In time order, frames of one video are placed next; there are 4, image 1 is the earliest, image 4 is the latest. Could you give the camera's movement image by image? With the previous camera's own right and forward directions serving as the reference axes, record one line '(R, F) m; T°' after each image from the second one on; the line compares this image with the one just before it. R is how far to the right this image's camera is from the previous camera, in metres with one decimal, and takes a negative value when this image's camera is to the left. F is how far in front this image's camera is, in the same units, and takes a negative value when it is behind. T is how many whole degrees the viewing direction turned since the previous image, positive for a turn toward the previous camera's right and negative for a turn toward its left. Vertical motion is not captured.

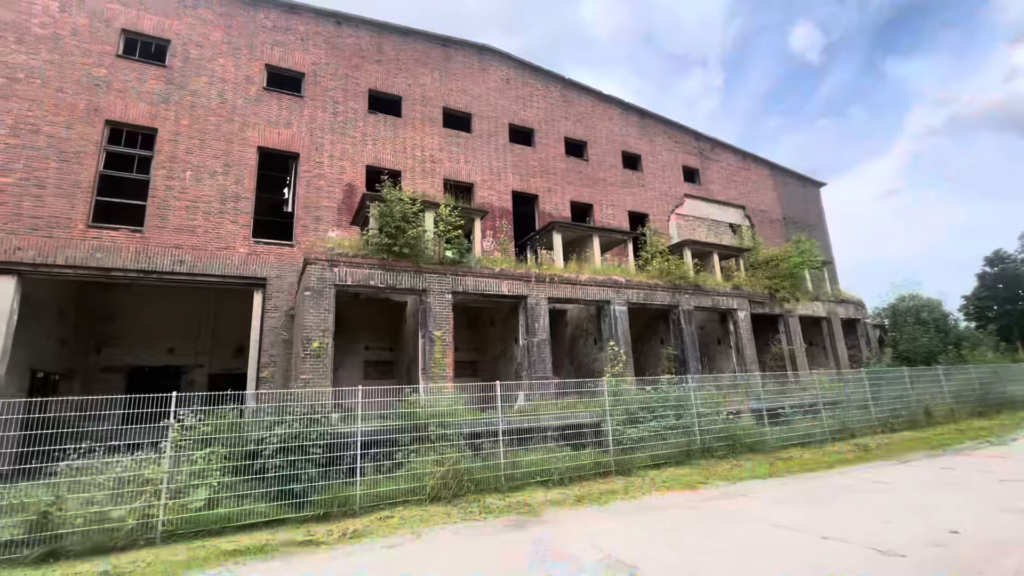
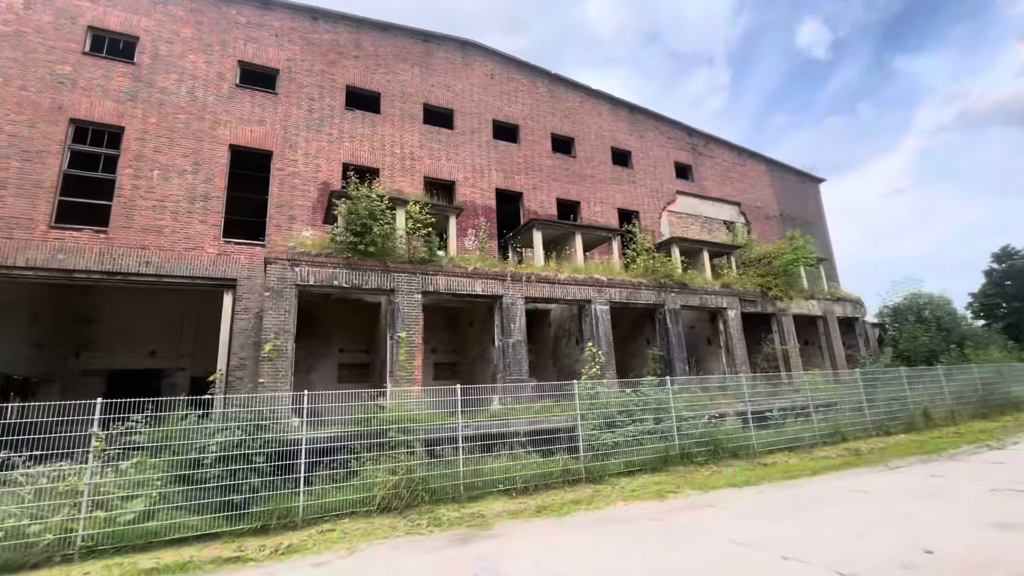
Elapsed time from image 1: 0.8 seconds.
(+0.9, +0.5) m; -1°
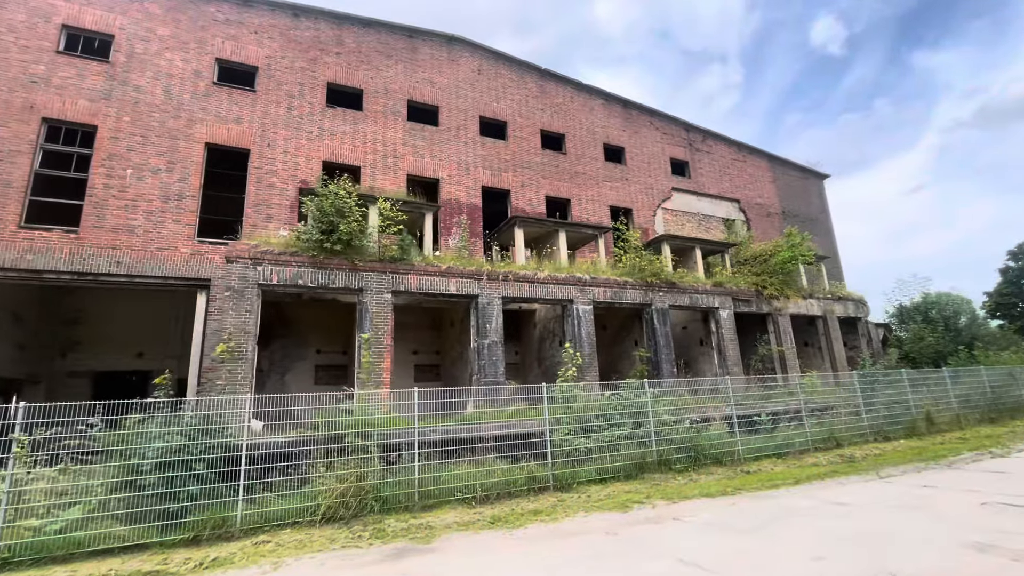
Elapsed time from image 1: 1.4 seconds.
(+1.0, +0.5) m; -1°
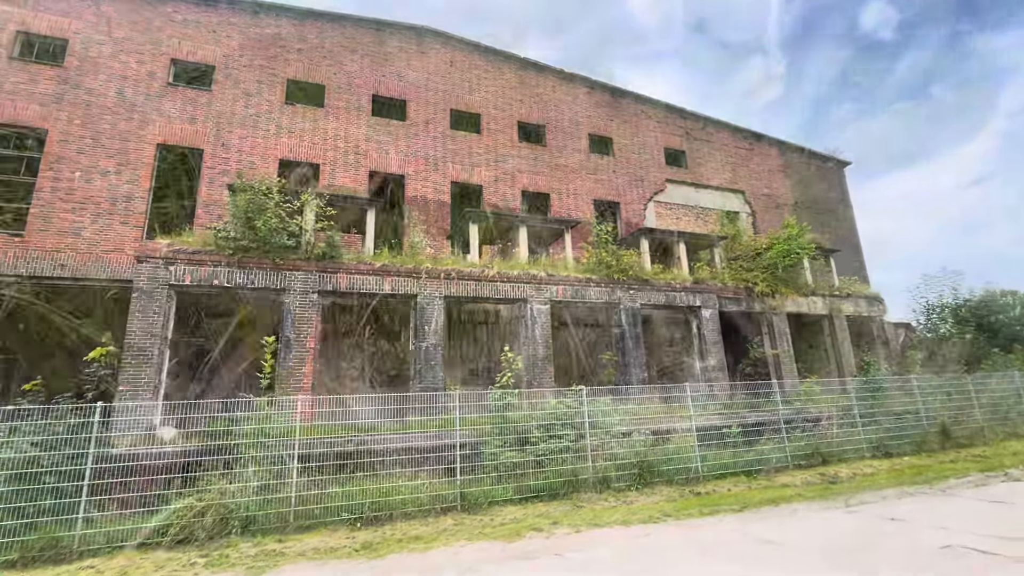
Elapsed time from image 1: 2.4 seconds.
(+2.5, +1.1) m; -4°
